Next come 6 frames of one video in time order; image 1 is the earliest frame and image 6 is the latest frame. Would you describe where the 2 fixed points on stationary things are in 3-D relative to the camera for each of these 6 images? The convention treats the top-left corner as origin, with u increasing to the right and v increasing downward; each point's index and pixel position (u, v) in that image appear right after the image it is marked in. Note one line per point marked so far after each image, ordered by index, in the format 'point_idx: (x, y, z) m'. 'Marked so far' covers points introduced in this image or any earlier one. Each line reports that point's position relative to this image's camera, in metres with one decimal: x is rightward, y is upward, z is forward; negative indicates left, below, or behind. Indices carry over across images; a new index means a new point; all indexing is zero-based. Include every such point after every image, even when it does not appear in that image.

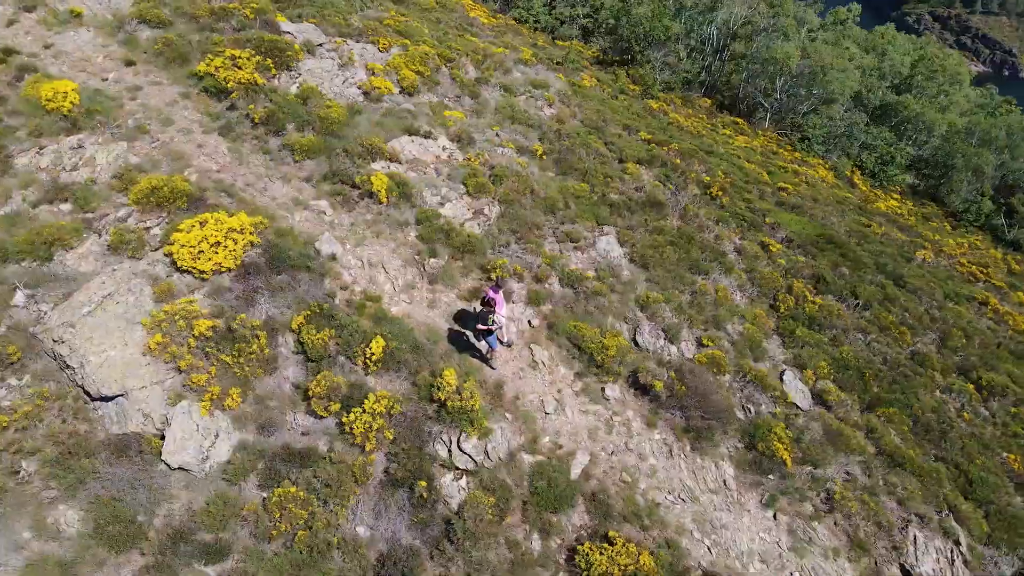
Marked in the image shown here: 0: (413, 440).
0: (-1.5, -2.5, +12.0) m
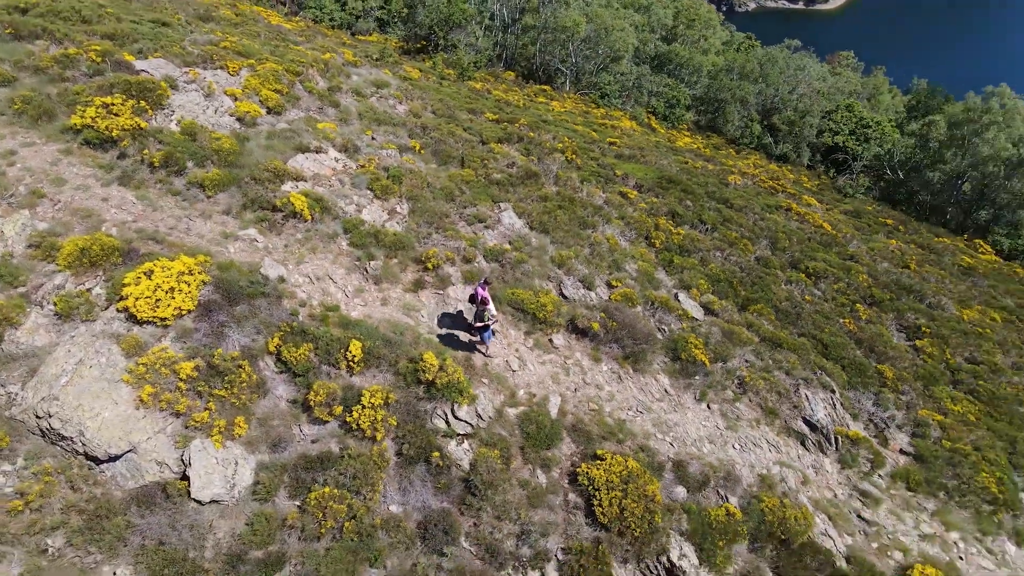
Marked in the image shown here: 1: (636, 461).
0: (-1.7, -2.4, +13.5) m
1: (+2.4, -3.2, +13.7) m
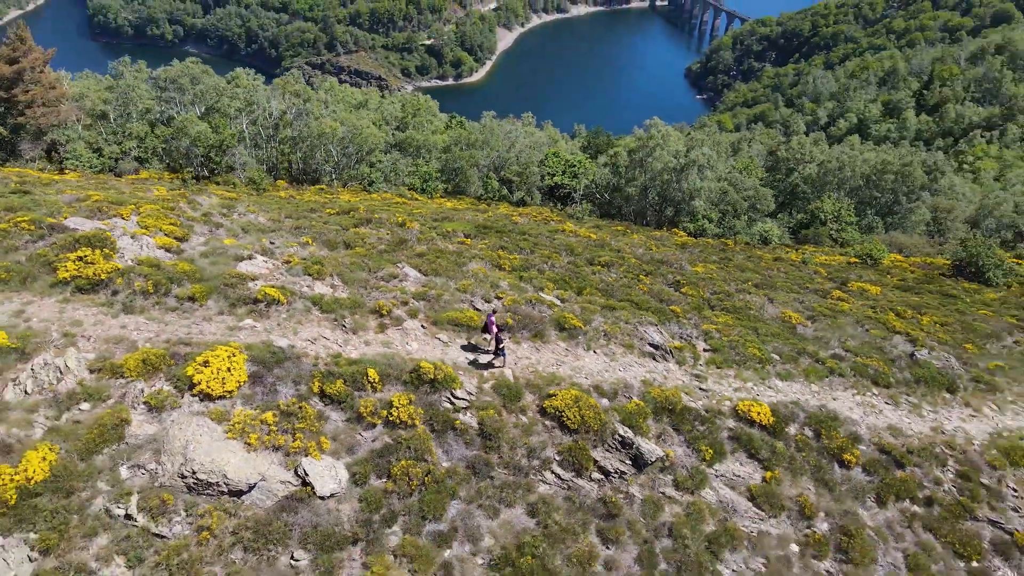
0: (-2.0, -3.1, +19.2) m
1: (+1.8, -2.9, +20.9) m
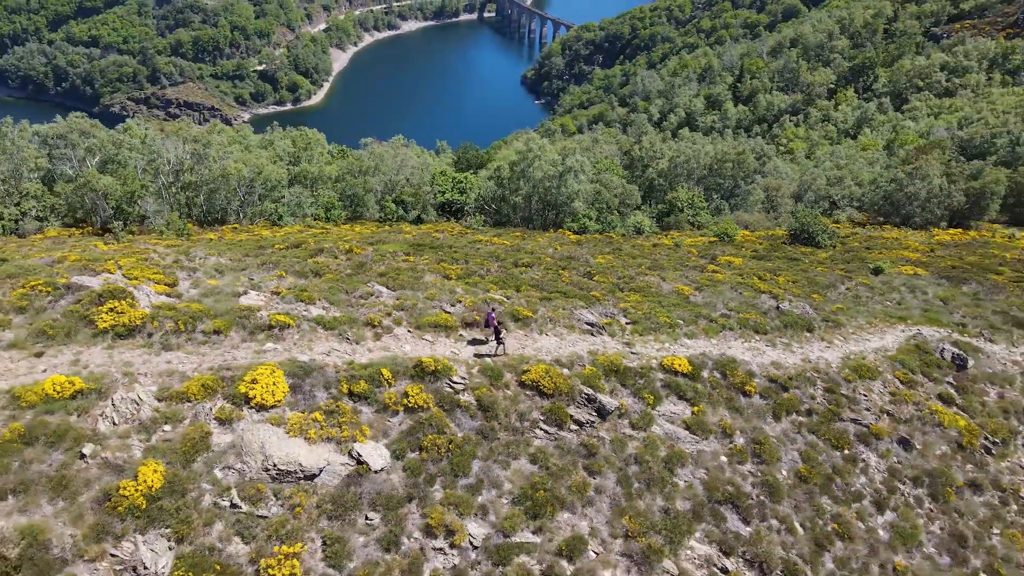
0: (-2.3, -3.3, +23.6) m
1: (+1.1, -2.7, +26.0) m
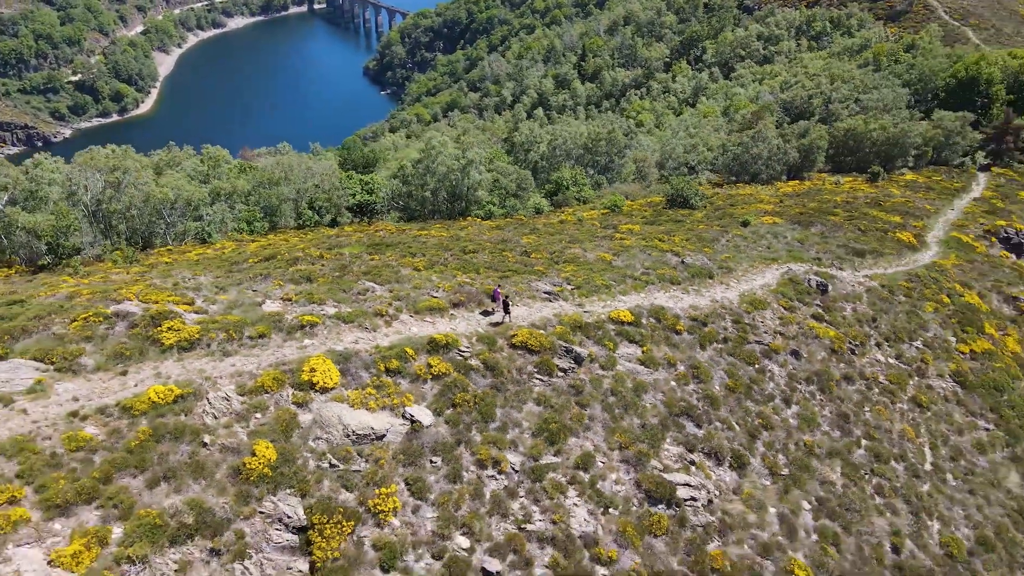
0: (-2.3, -2.8, +28.8) m
1: (+0.5, -1.7, +31.7) m
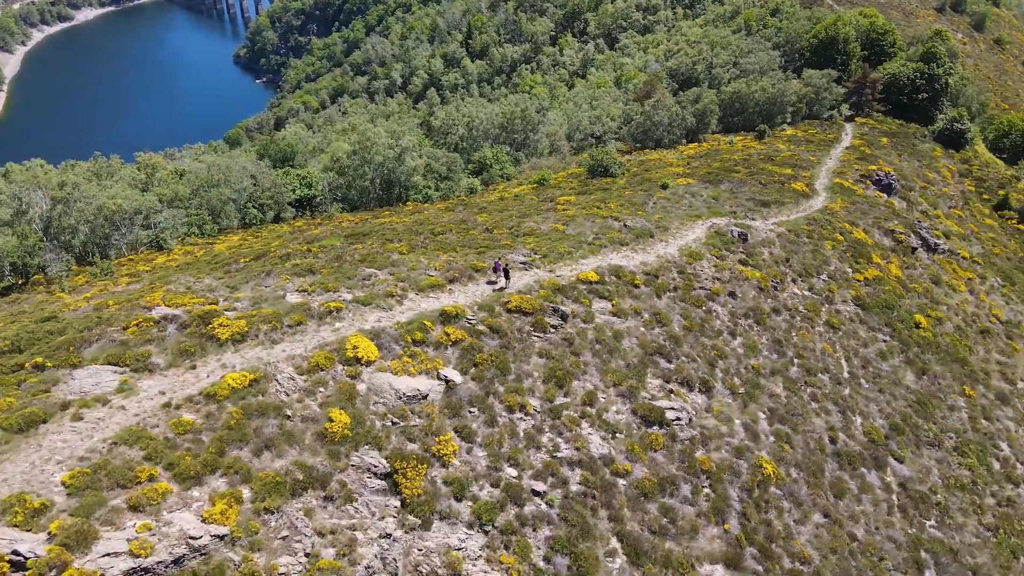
0: (-2.1, -1.8, +33.0) m
1: (+0.1, -0.4, +36.3) m
